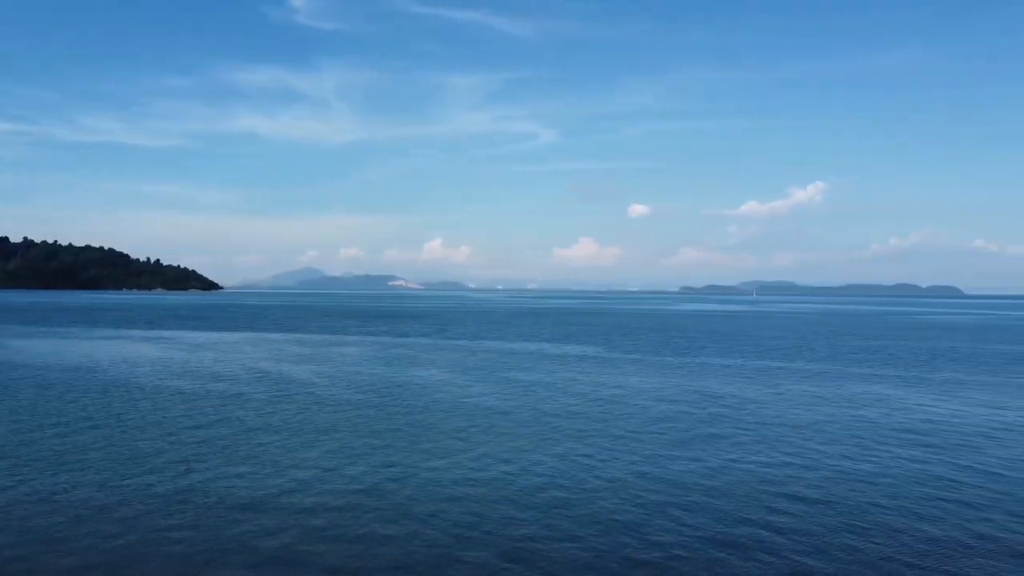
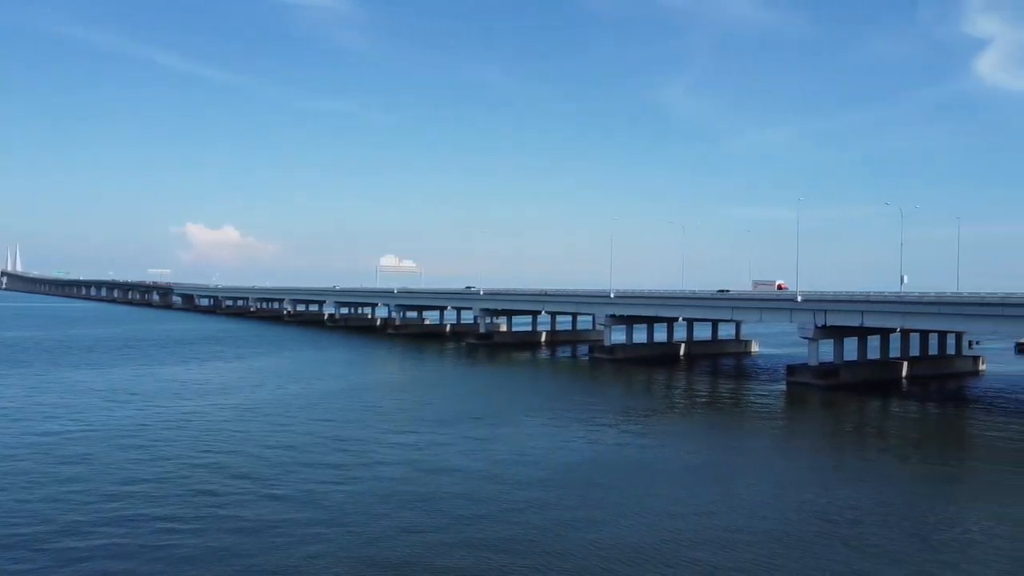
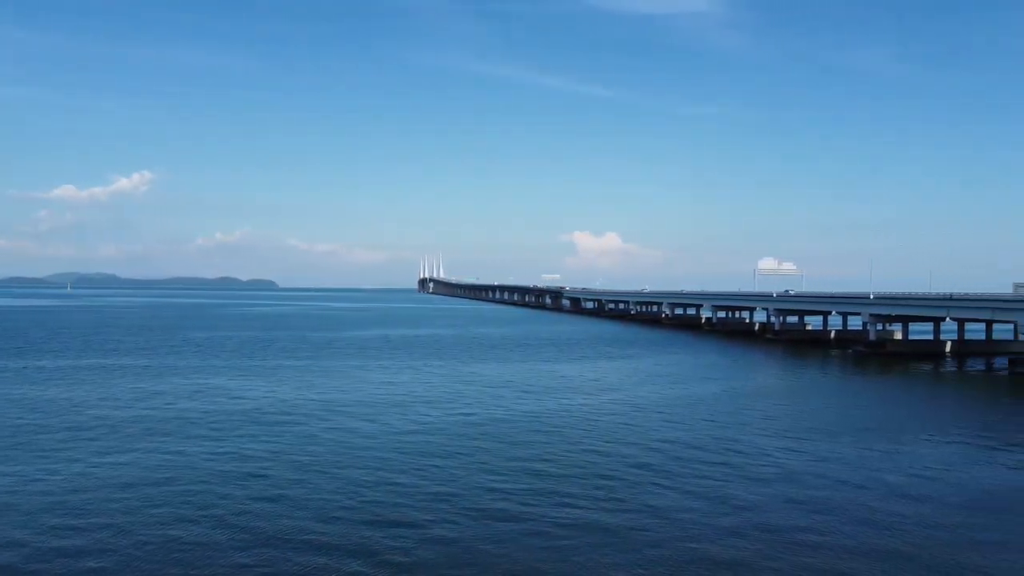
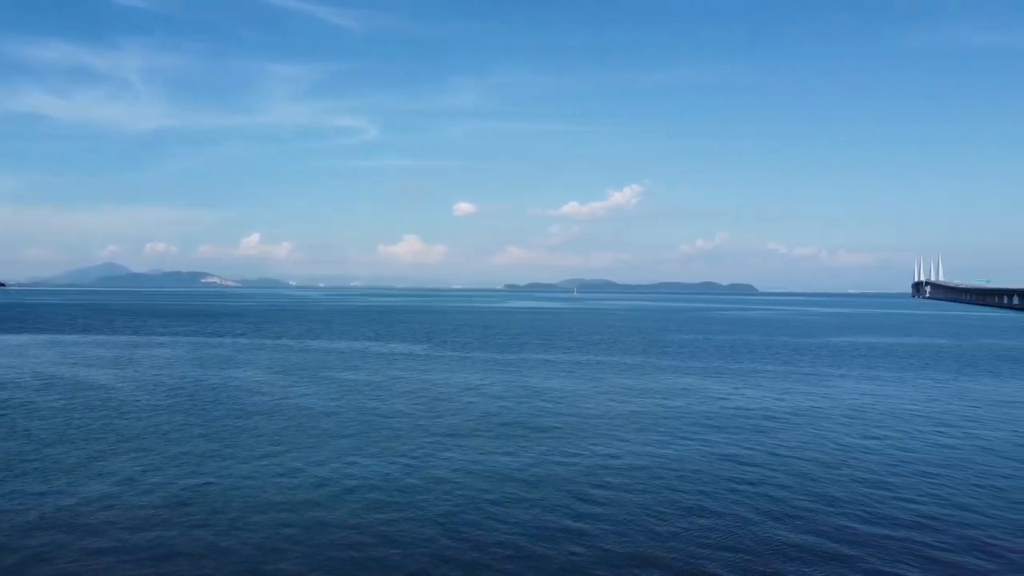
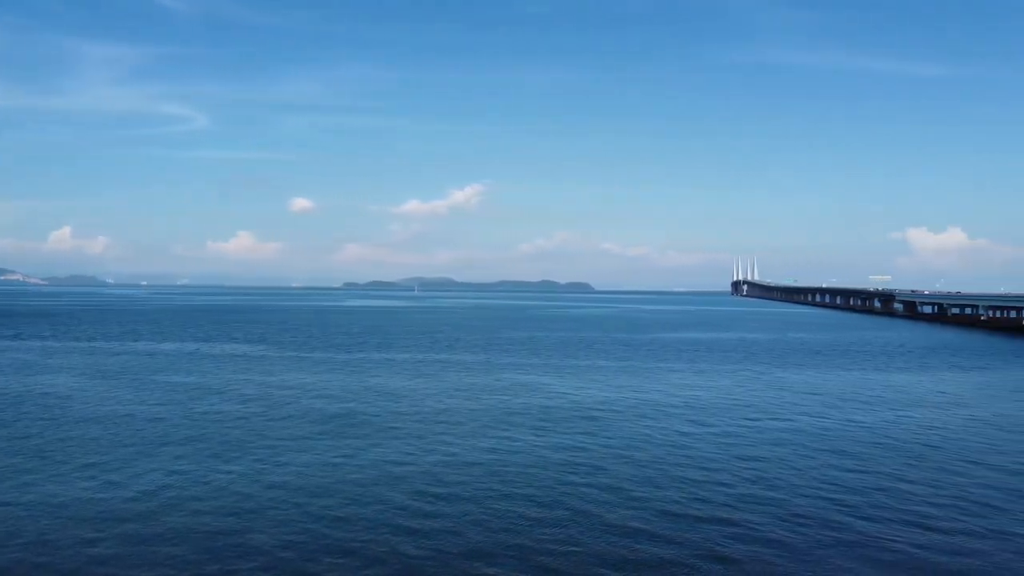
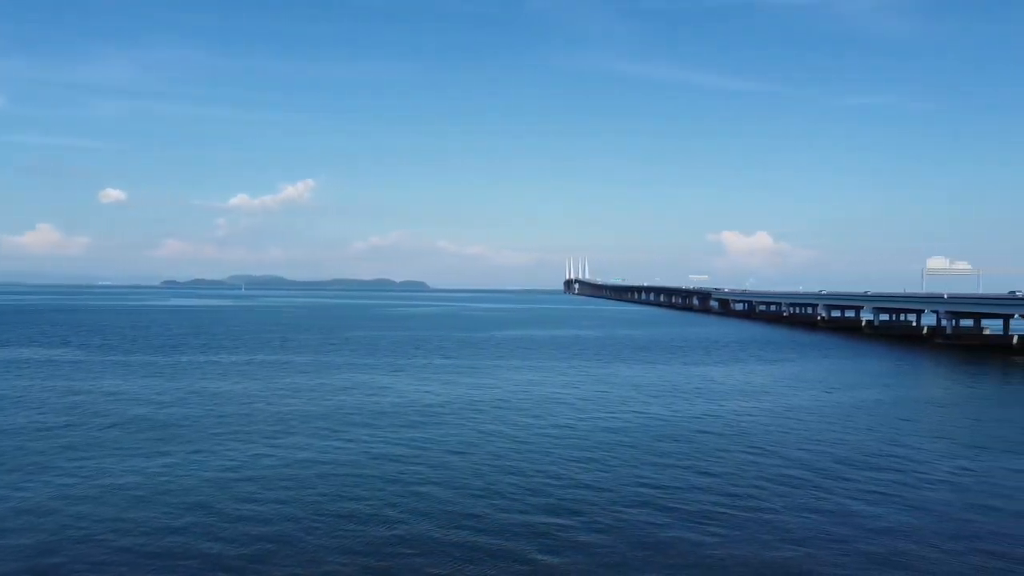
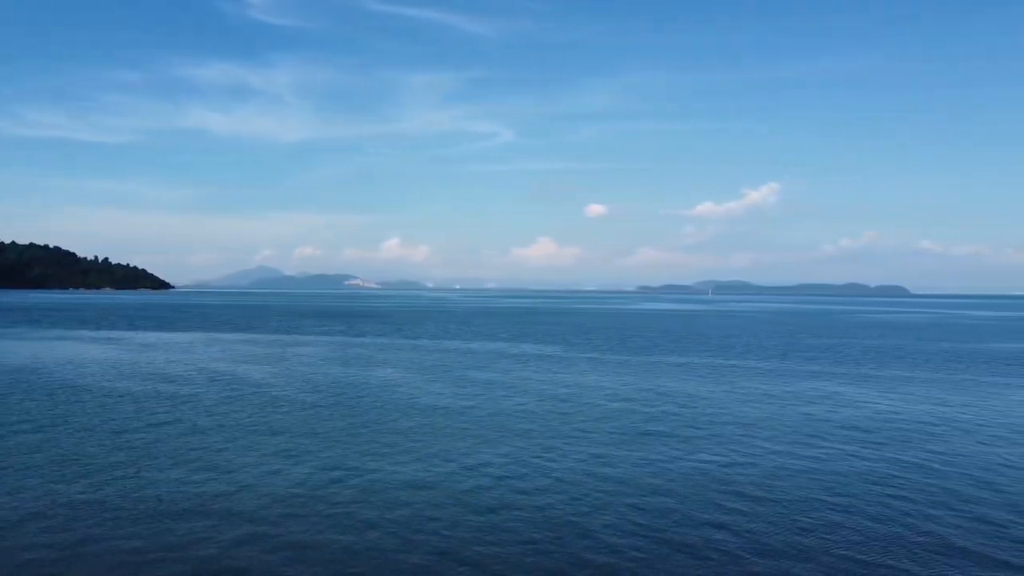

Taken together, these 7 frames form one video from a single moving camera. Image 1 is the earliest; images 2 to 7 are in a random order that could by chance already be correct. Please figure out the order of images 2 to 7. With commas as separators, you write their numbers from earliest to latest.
7, 4, 5, 6, 3, 2
